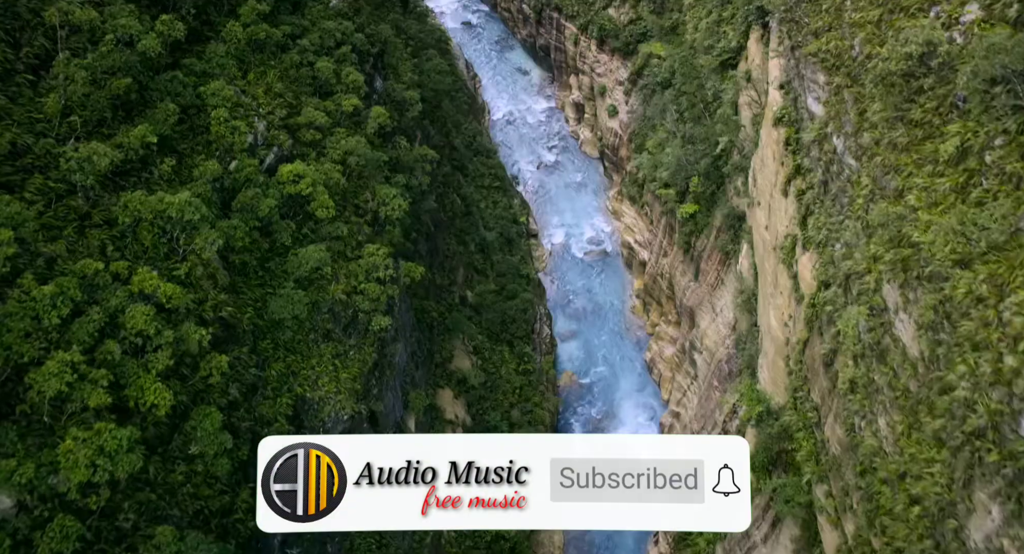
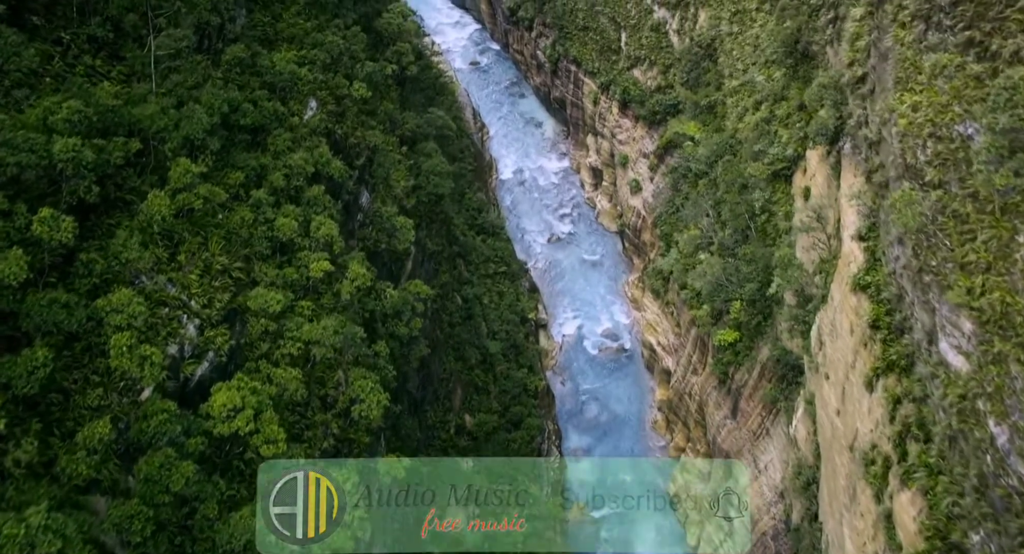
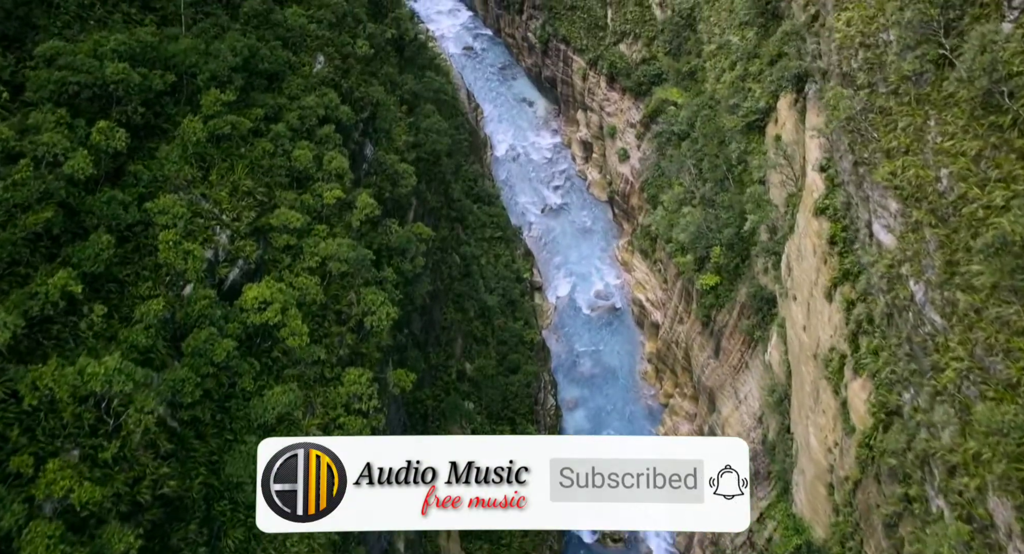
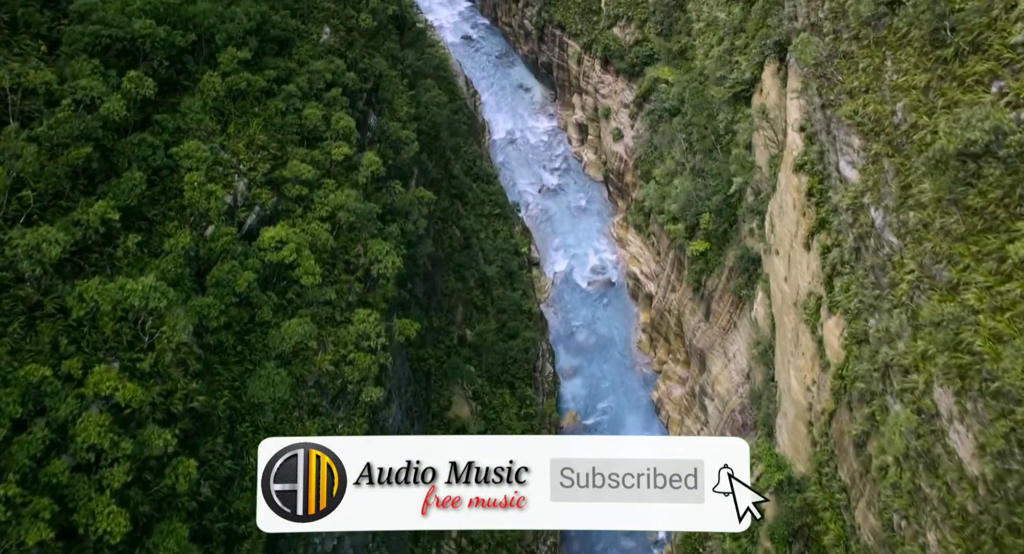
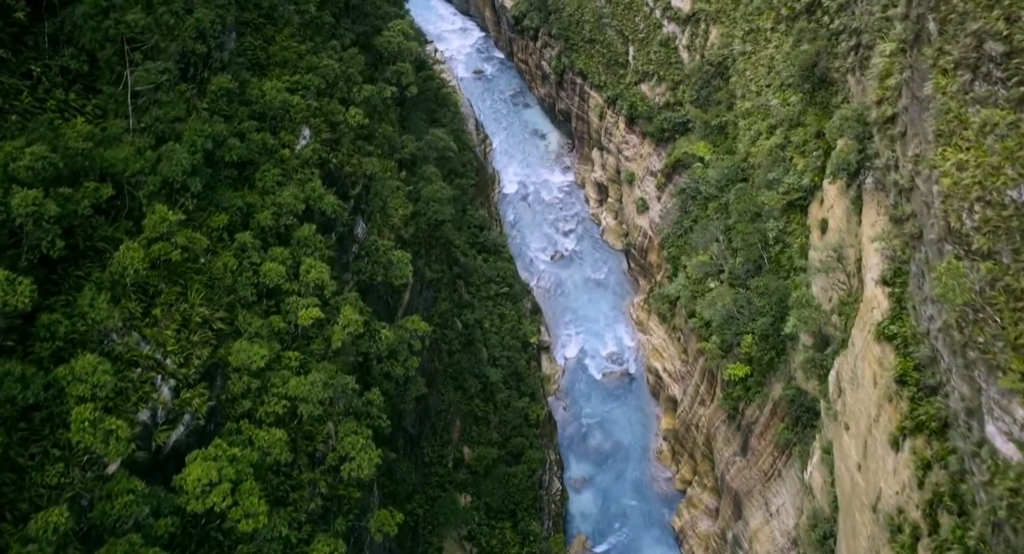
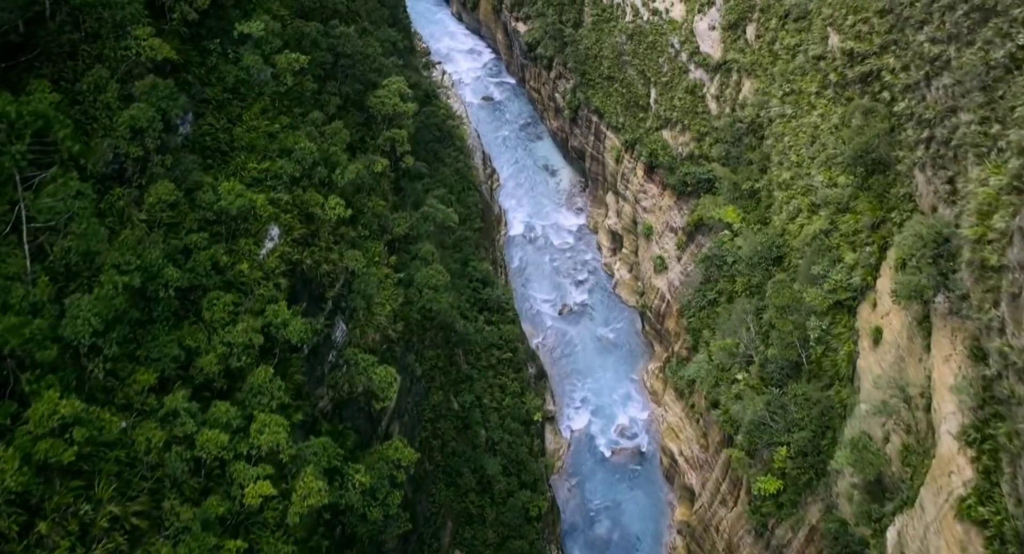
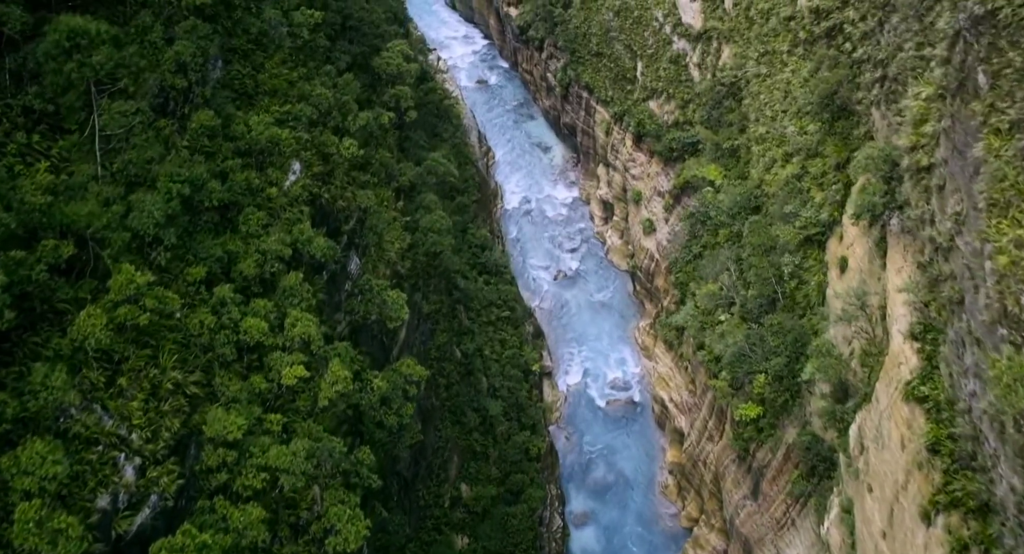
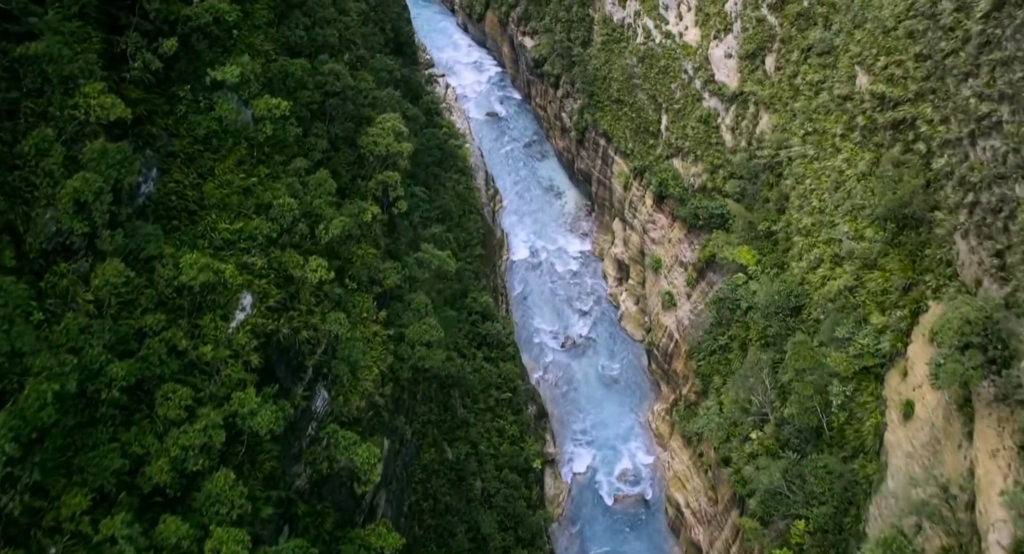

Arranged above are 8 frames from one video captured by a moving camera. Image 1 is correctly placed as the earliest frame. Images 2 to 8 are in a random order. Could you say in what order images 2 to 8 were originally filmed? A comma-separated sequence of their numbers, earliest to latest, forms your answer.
4, 3, 2, 5, 7, 6, 8
